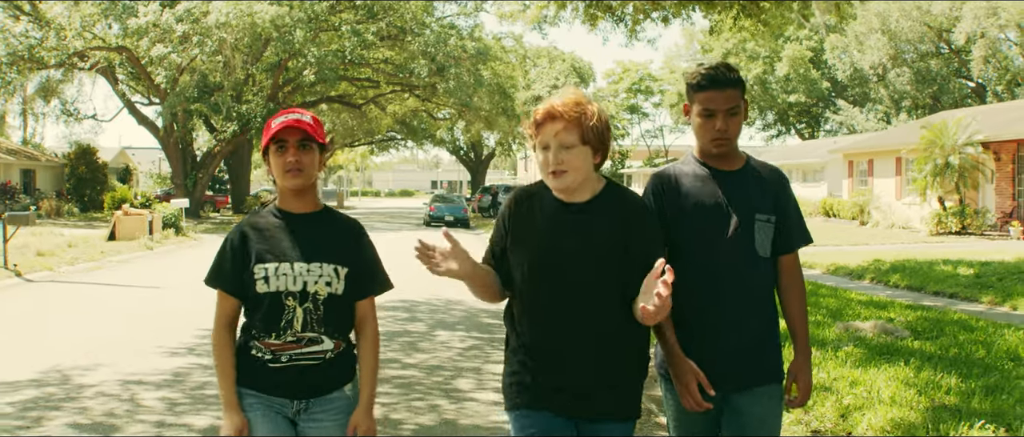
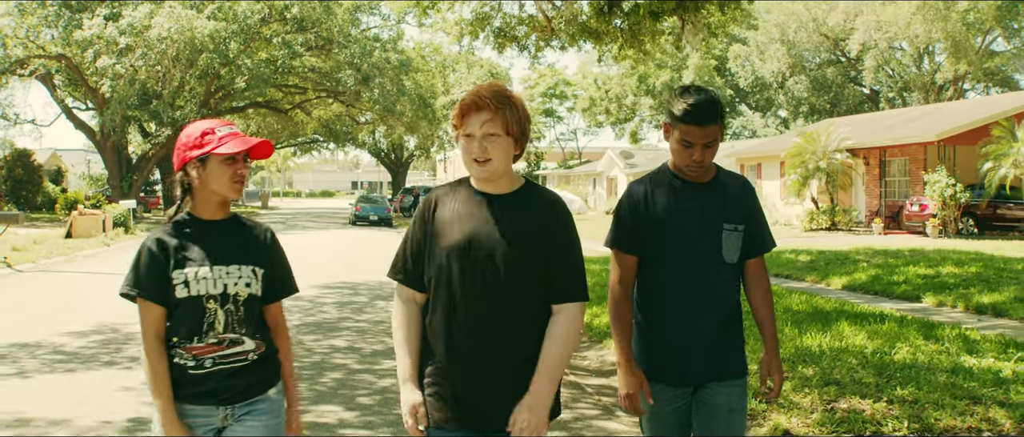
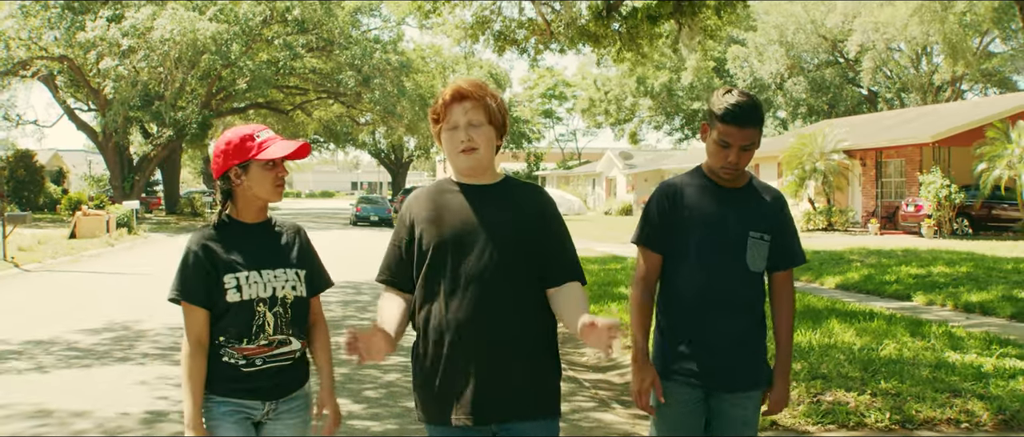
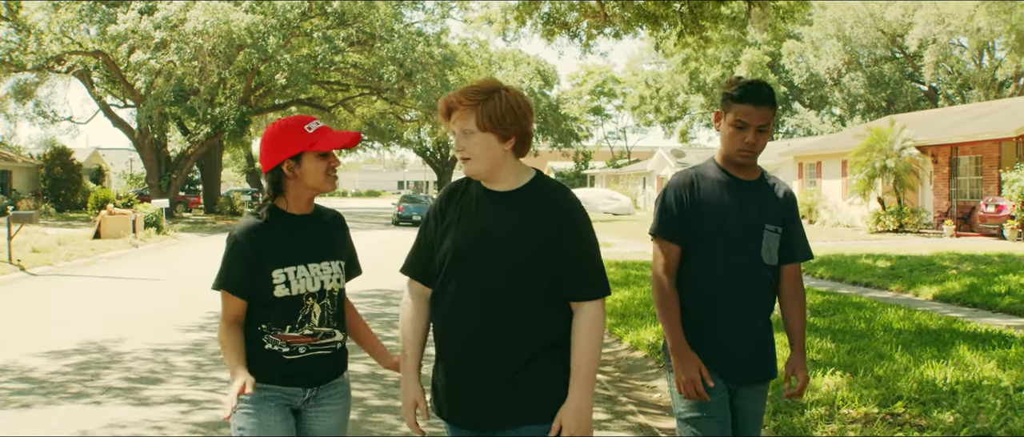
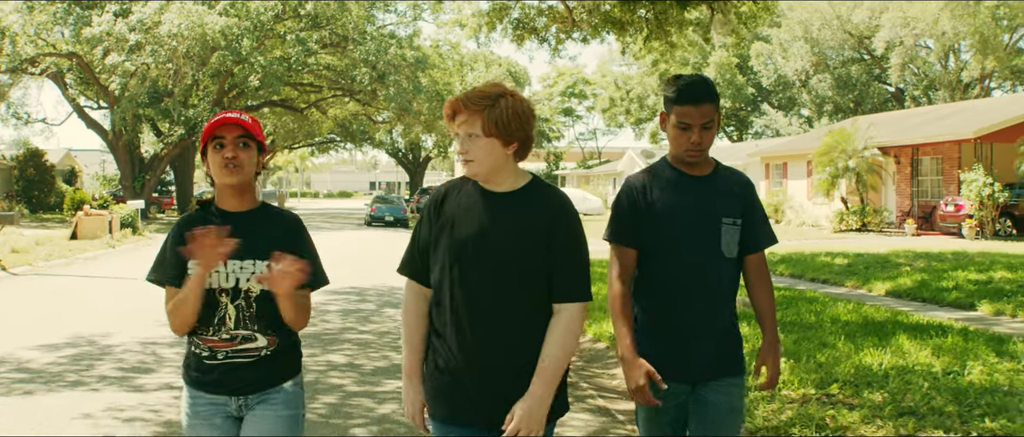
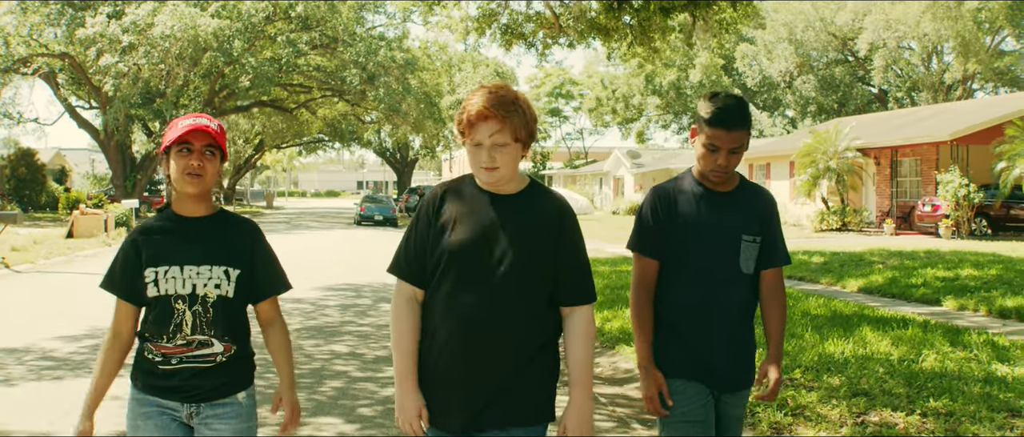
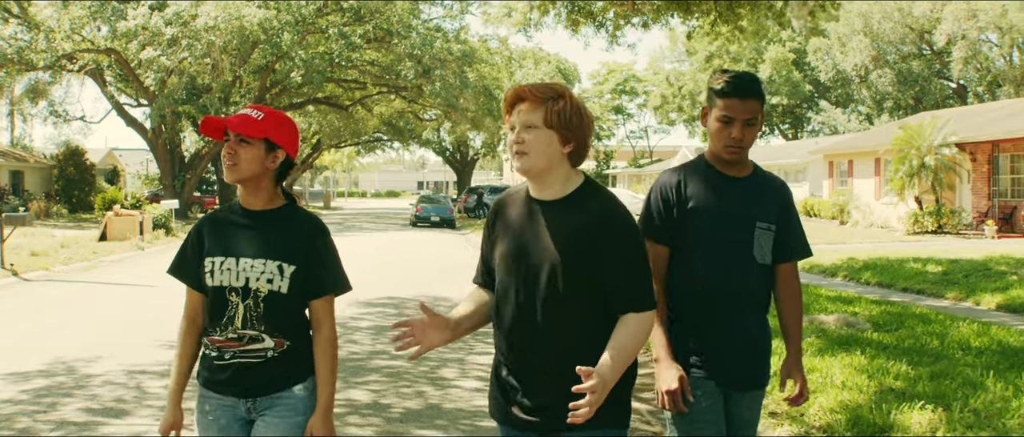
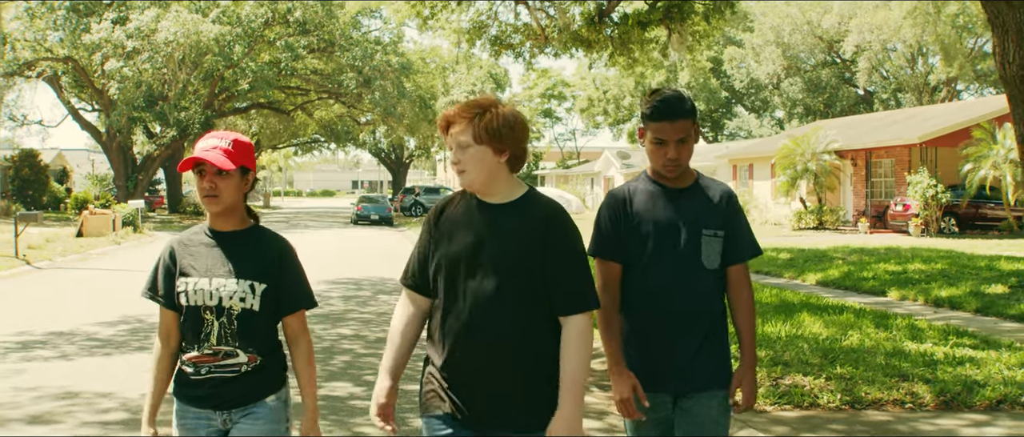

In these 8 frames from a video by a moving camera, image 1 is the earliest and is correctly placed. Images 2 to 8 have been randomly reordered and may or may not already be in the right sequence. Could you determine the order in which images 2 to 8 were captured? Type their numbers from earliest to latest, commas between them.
7, 4, 5, 6, 2, 3, 8
